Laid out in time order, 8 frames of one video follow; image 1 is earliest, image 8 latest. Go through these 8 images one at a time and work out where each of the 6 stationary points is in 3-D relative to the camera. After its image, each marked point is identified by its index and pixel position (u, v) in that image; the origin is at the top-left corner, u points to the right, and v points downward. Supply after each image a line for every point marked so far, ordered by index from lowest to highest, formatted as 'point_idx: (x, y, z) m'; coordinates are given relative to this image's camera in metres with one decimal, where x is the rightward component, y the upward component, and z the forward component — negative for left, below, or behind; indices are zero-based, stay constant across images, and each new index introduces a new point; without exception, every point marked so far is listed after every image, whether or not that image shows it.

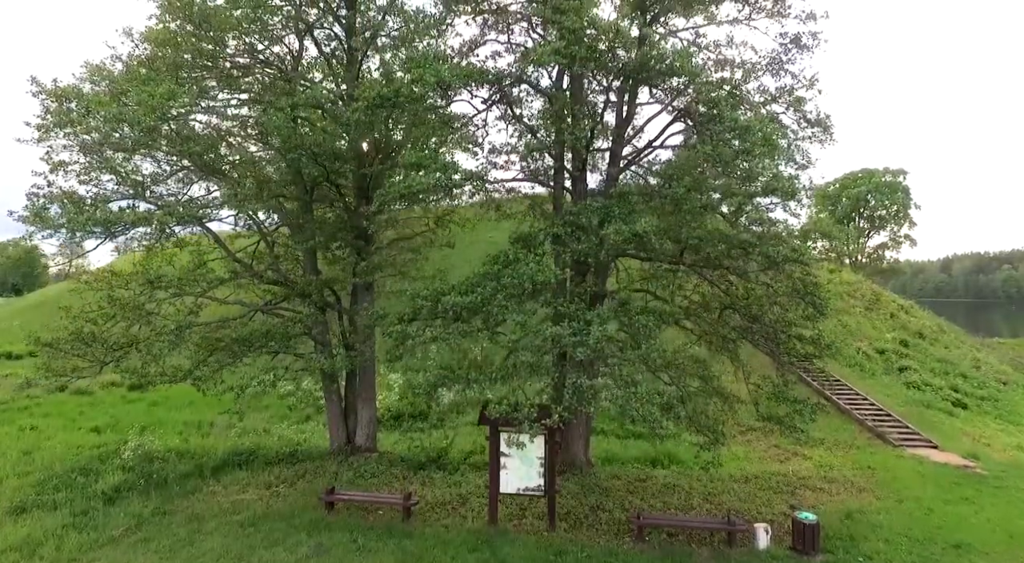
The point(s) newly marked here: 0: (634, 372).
0: (+1.7, -1.3, +9.3) m
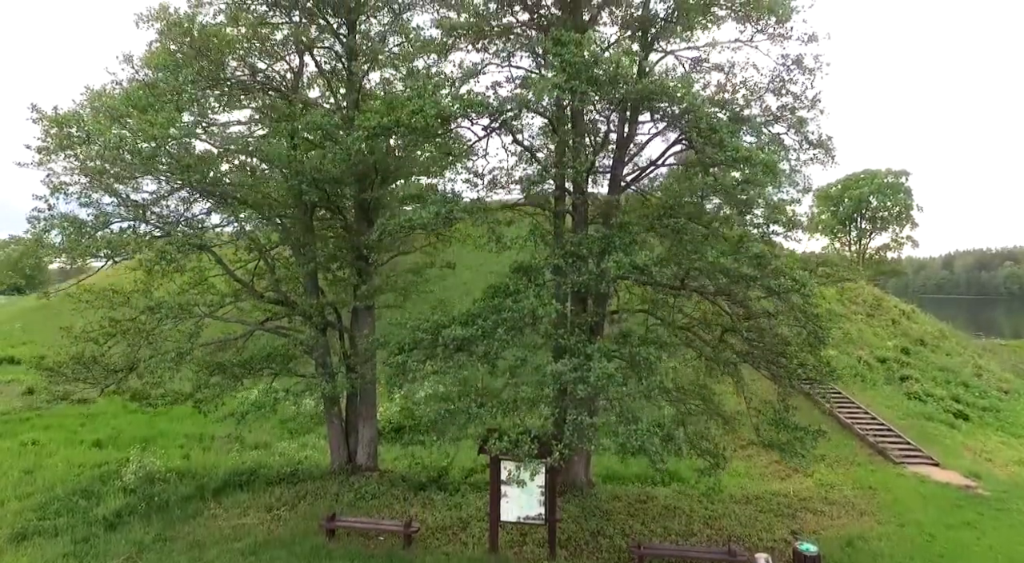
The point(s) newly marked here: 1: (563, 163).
0: (+1.7, -1.7, +9.2) m
1: (+0.8, +1.7, +10.4) m
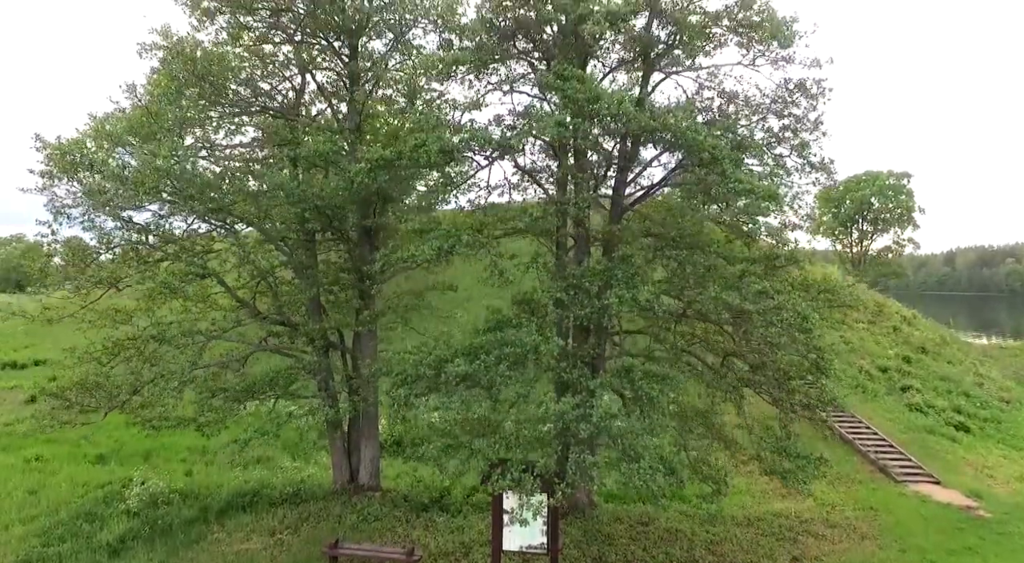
0: (+1.7, -2.2, +9.3) m
1: (+0.8, +1.2, +10.4) m
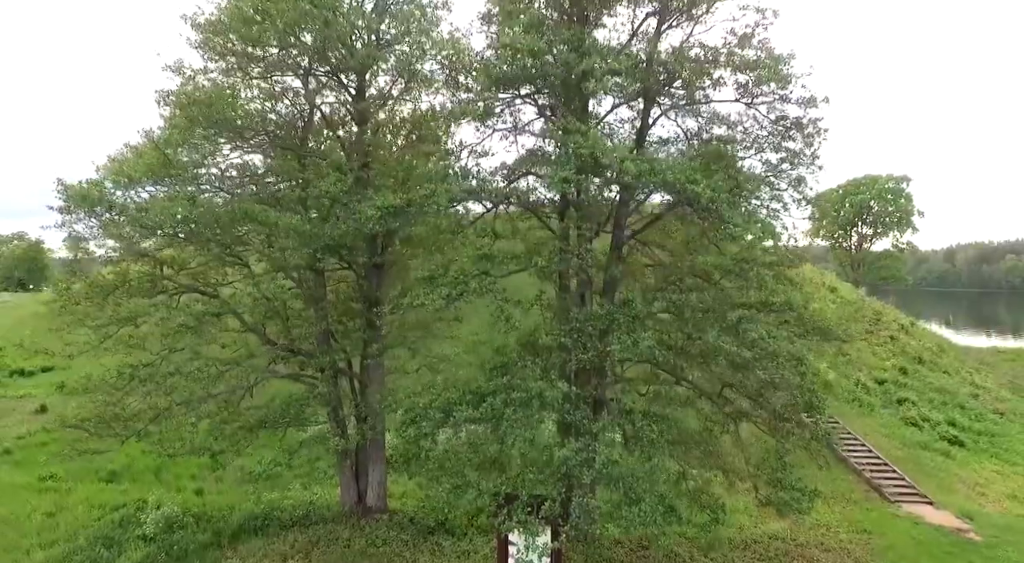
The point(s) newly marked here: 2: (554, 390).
0: (+1.8, -2.9, +9.7) m
1: (+0.9, +0.6, +10.8) m
2: (+0.6, -1.6, +9.8) m
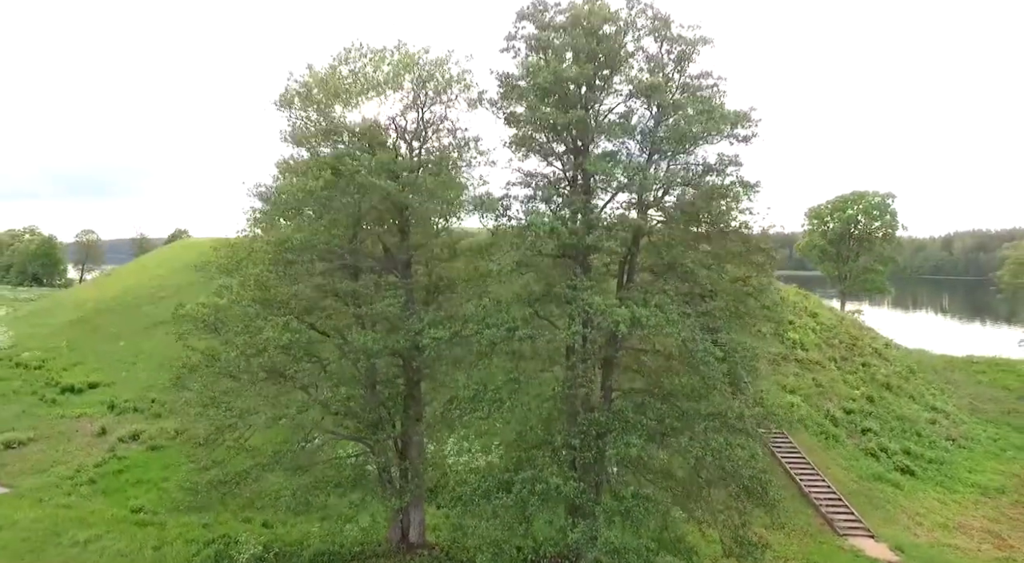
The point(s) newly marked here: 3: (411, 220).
0: (+2.3, -5.4, +13.3) m
1: (+1.4, -1.8, +14.3) m
2: (+1.1, -4.0, +13.4) m
3: (-2.6, +1.5, +17.0) m
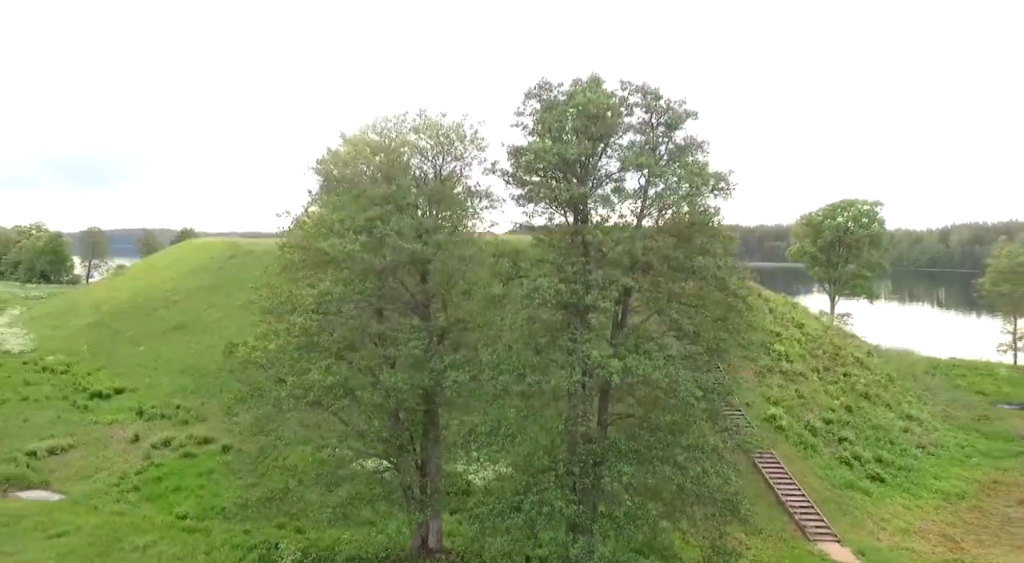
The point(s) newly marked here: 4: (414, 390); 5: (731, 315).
0: (+2.5, -6.6, +15.9) m
1: (+1.6, -3.1, +16.8) m
2: (+1.3, -5.3, +16.0) m
3: (-2.3, +0.3, +19.5) m
4: (-2.7, -2.9, +18.8) m
5: (+6.2, -0.9, +19.4) m
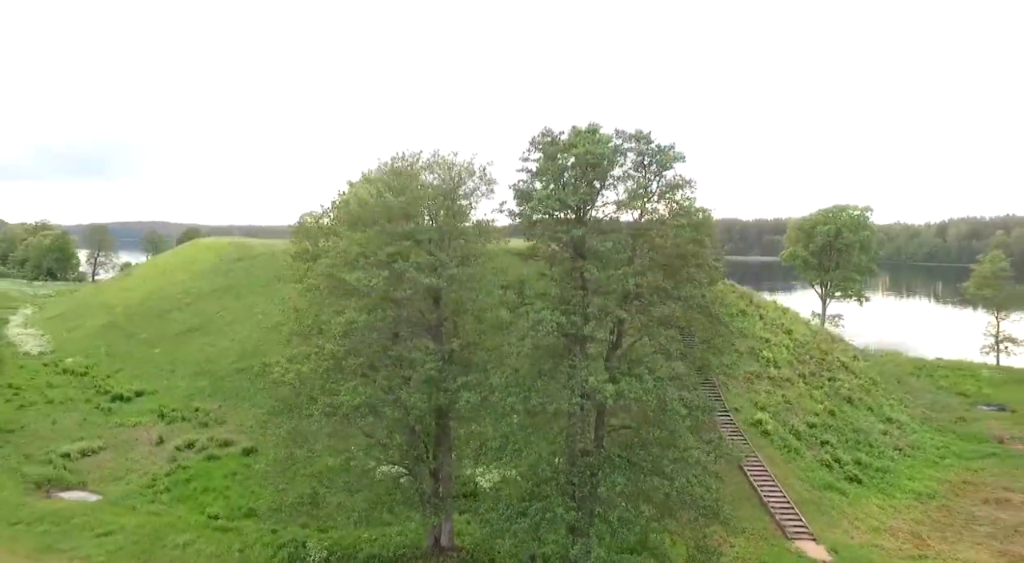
0: (+2.7, -7.6, +18.1) m
1: (+1.8, -4.0, +19.0) m
2: (+1.5, -6.2, +18.2) m
3: (-2.1, -0.6, +21.7) m
4: (-2.5, -3.8, +21.0) m
5: (+6.4, -1.8, +21.6) m
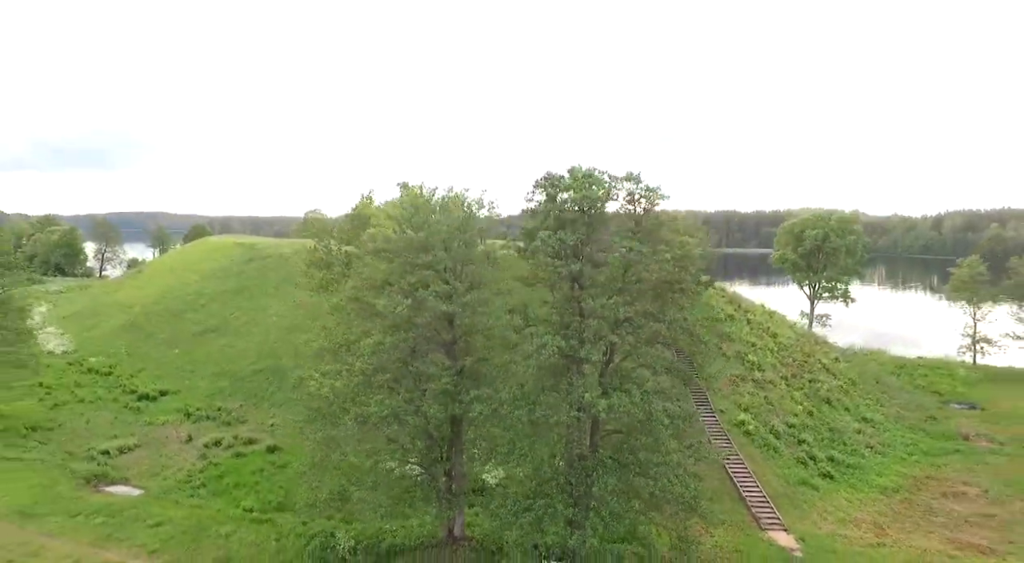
0: (+2.9, -8.5, +21.3) m
1: (+2.0, -4.9, +22.1) m
2: (+1.7, -7.1, +21.3) m
3: (-1.9, -1.4, +24.7) m
4: (-2.3, -4.7, +24.1) m
5: (+6.6, -2.7, +24.7) m
